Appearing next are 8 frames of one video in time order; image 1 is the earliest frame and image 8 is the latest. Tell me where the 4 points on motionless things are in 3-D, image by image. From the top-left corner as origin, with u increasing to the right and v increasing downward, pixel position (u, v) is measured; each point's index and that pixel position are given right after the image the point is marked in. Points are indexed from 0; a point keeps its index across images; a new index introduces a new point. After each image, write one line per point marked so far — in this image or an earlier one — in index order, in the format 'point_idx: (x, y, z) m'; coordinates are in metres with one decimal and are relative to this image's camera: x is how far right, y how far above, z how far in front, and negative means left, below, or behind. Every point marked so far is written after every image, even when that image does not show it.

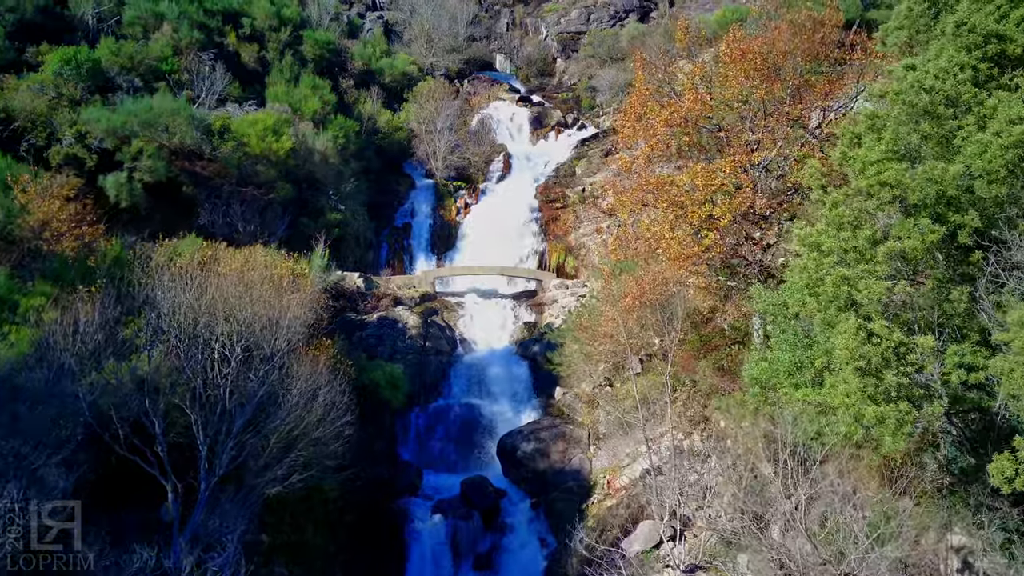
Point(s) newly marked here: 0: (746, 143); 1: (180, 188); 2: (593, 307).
0: (+4.6, +2.8, +12.2) m
1: (-10.1, +3.1, +18.9) m
2: (+2.0, -0.5, +14.9) m
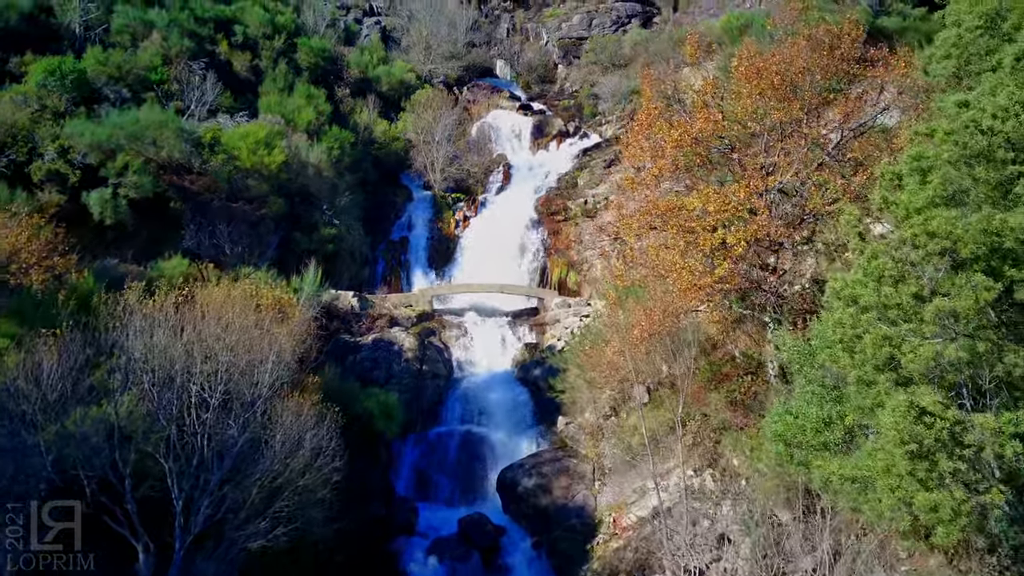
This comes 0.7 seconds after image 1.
0: (+4.7, +2.2, +11.5) m
1: (-10.1, +2.5, +18.2) m
2: (+2.0, -1.0, +14.2) m
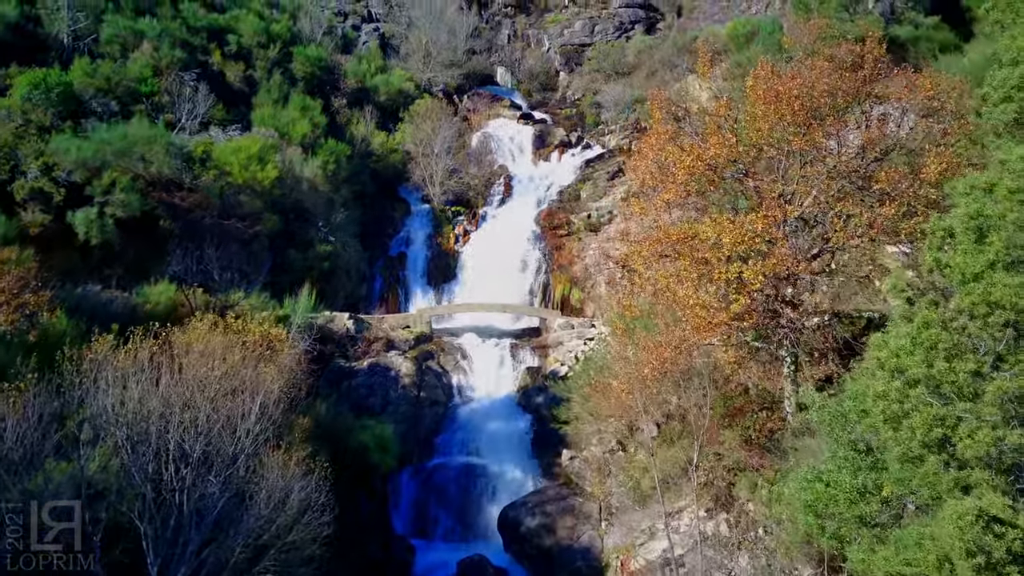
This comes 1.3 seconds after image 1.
0: (+4.7, +1.6, +10.8) m
1: (-10.1, +1.9, +17.5) m
2: (+2.0, -1.7, +13.5) m
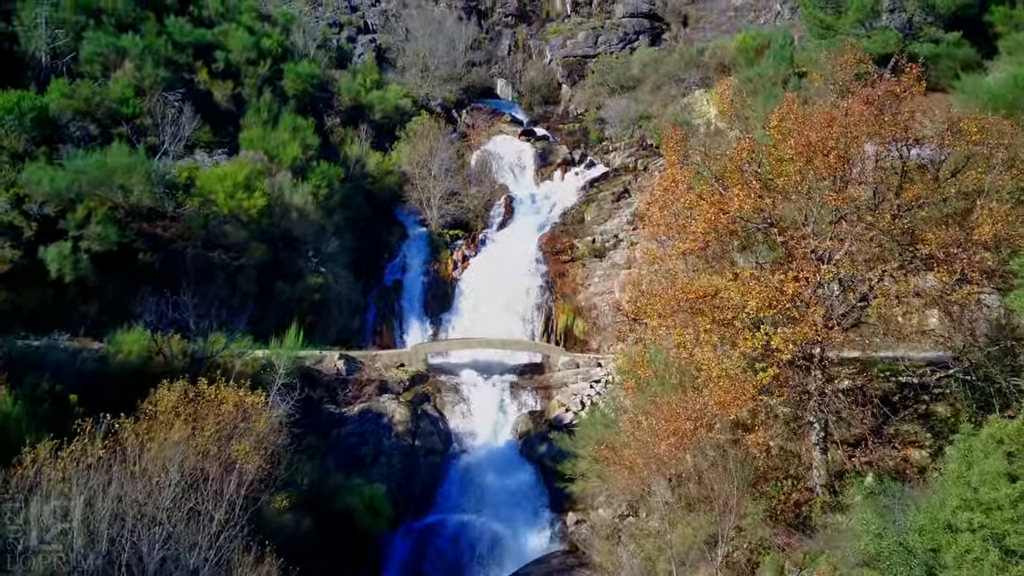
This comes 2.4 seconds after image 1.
0: (+4.7, +0.6, +9.8) m
1: (-10.1, +0.9, +16.5) m
2: (+2.0, -2.7, +12.5) m
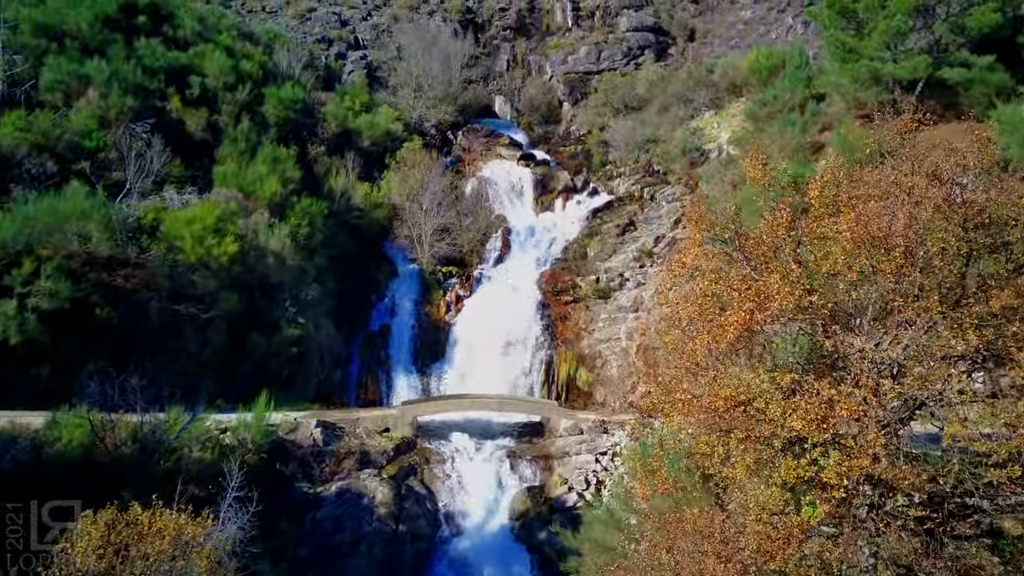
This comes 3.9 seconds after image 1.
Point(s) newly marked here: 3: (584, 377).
0: (+4.6, -0.9, +8.1) m
1: (-10.2, -0.6, +14.8) m
2: (+1.9, -4.2, +10.8) m
3: (+2.2, -2.7, +18.8) m
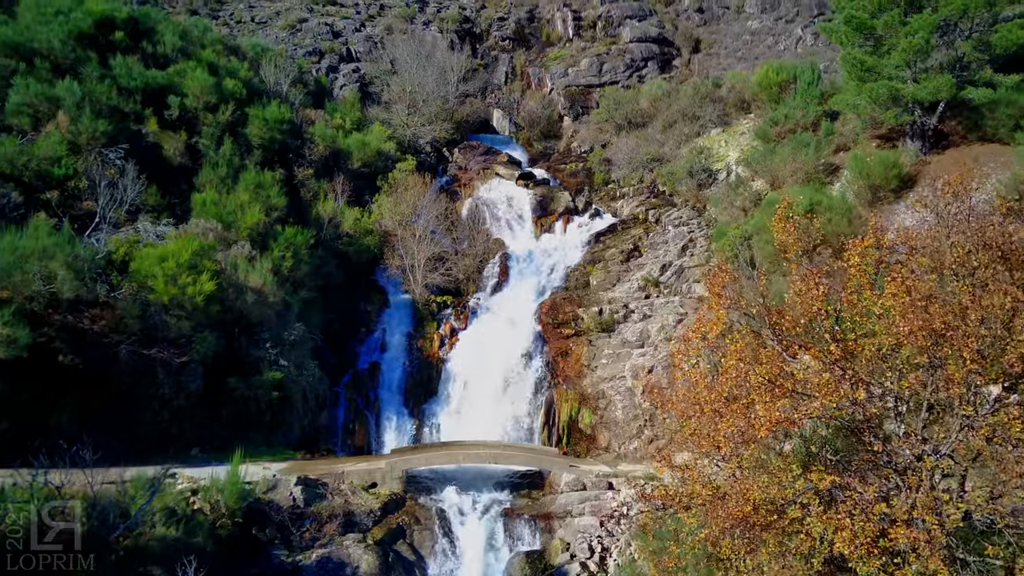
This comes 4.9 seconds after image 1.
0: (+4.5, -1.9, +6.9) m
1: (-10.2, -1.7, +13.7) m
2: (+1.9, -5.2, +9.6) m
3: (+2.1, -3.8, +17.6) m
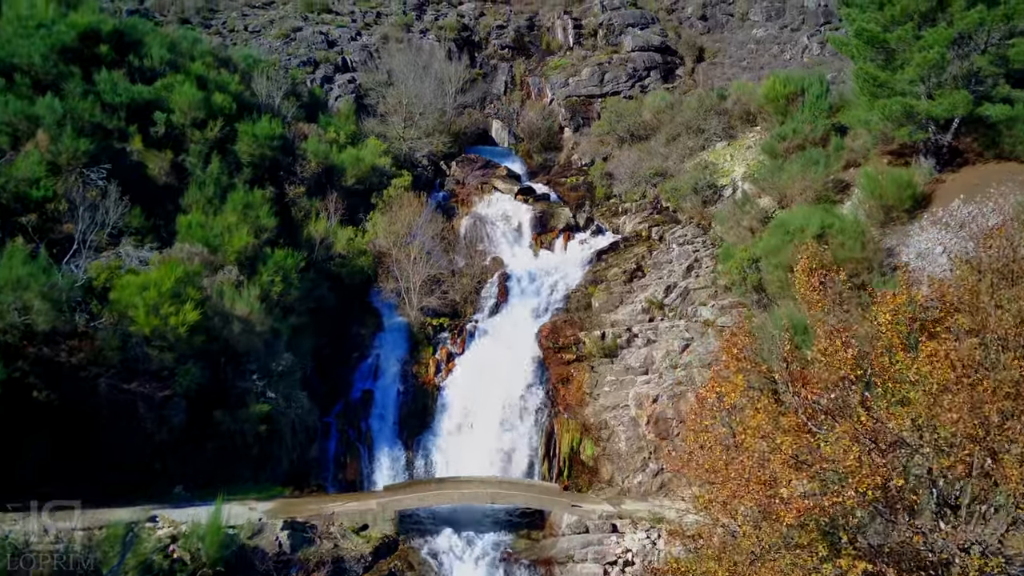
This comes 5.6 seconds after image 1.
0: (+4.5, -2.6, +6.2) m
1: (-10.3, -2.4, +12.9) m
2: (+1.8, -5.9, +8.9) m
3: (+2.1, -4.5, +16.9) m
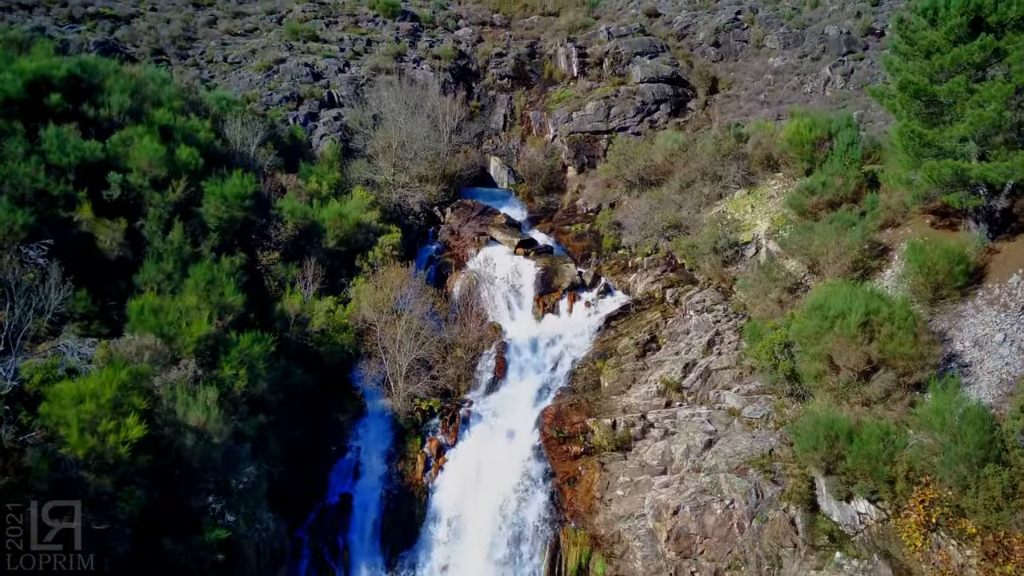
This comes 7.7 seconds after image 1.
0: (+4.5, -4.9, +4.0) m
1: (-10.3, -4.6, +10.7) m
2: (+1.8, -8.2, +6.7) m
3: (+2.0, -6.8, +14.7) m
